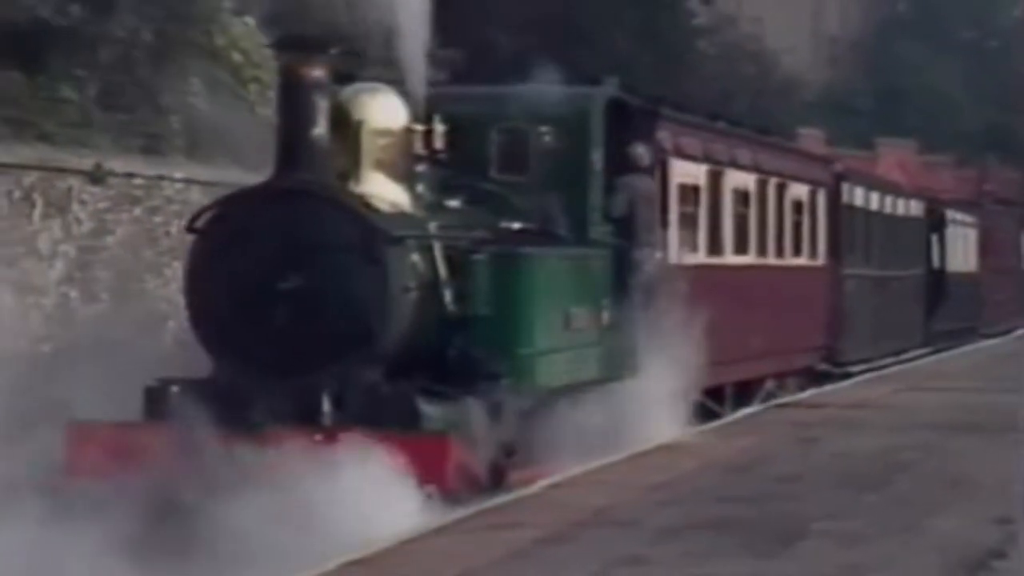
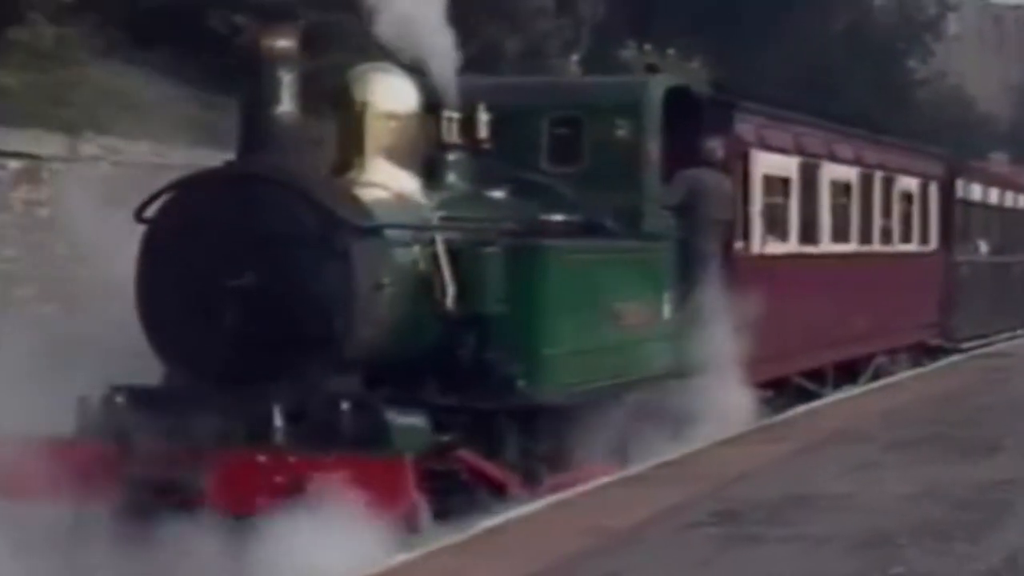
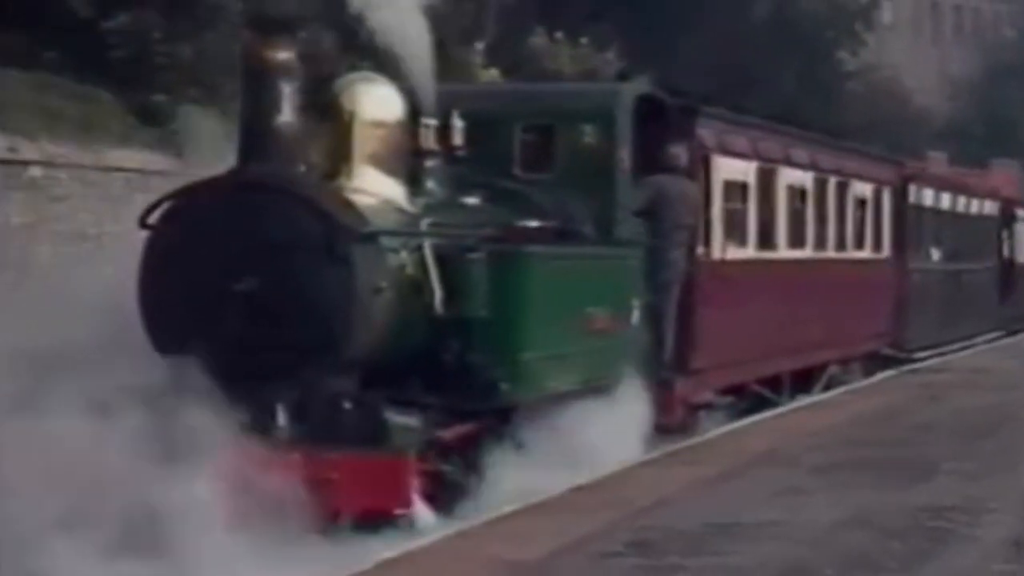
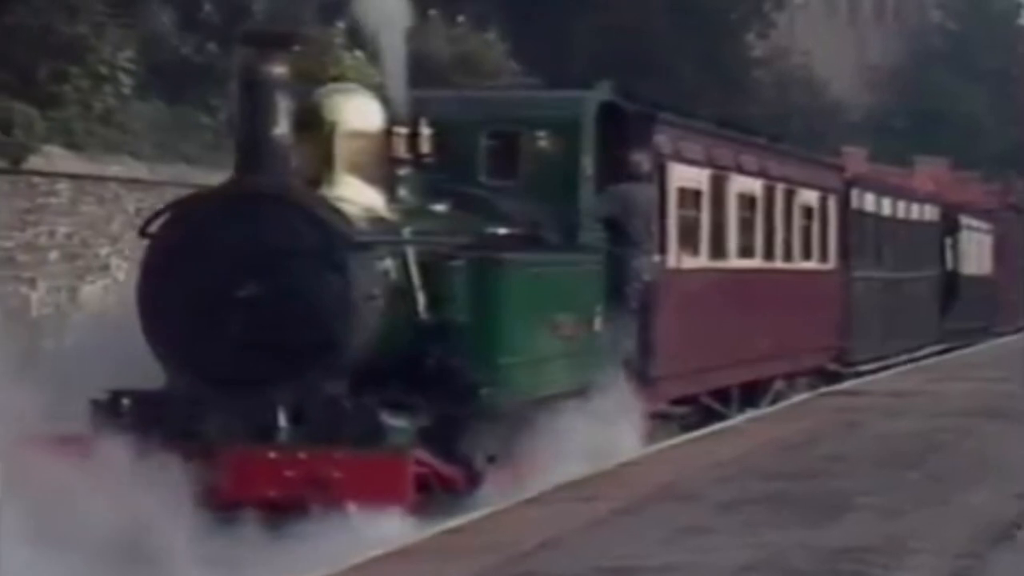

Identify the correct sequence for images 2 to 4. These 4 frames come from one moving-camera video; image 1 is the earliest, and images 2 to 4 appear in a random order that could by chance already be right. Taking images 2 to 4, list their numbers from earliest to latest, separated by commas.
4, 3, 2
